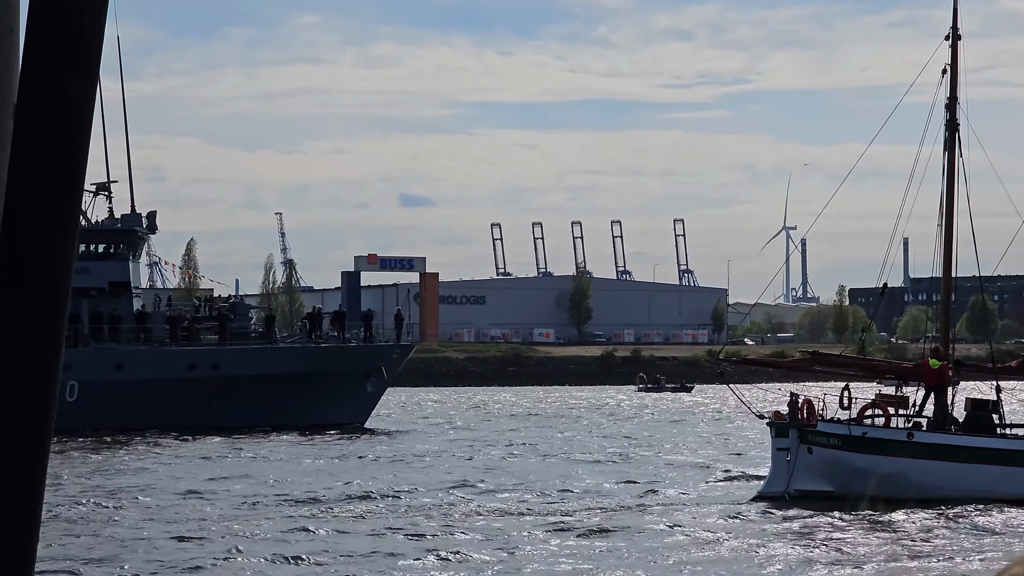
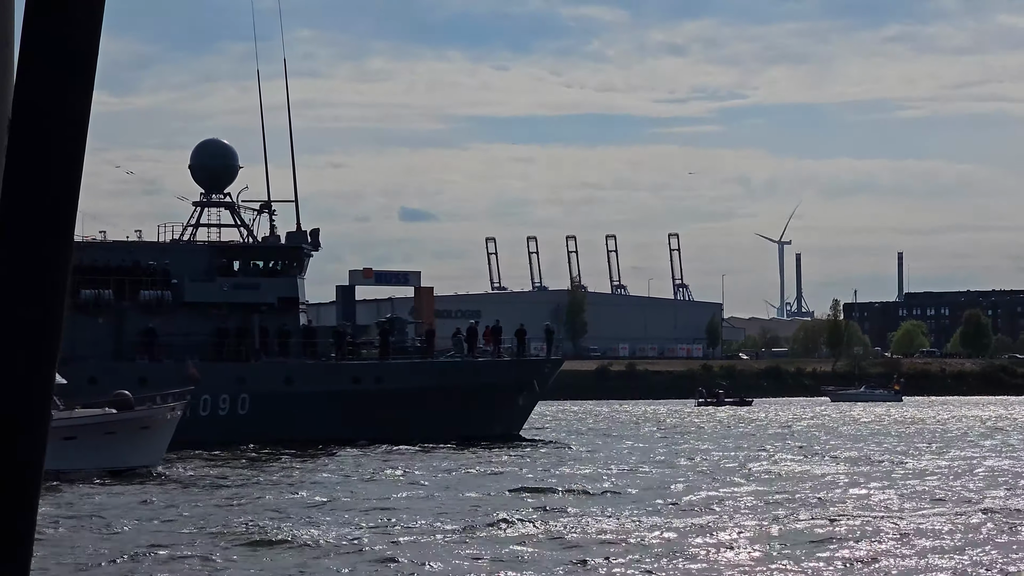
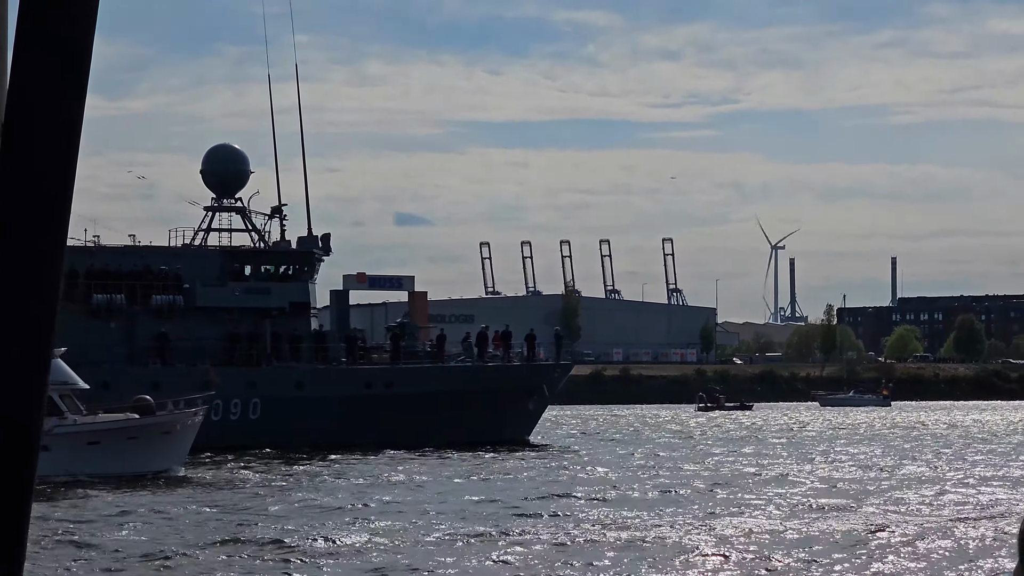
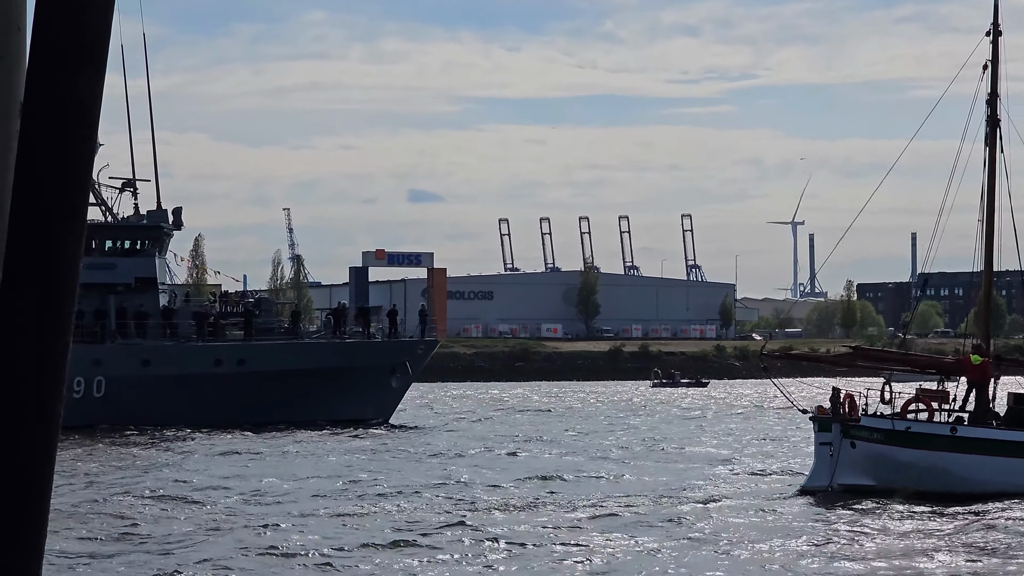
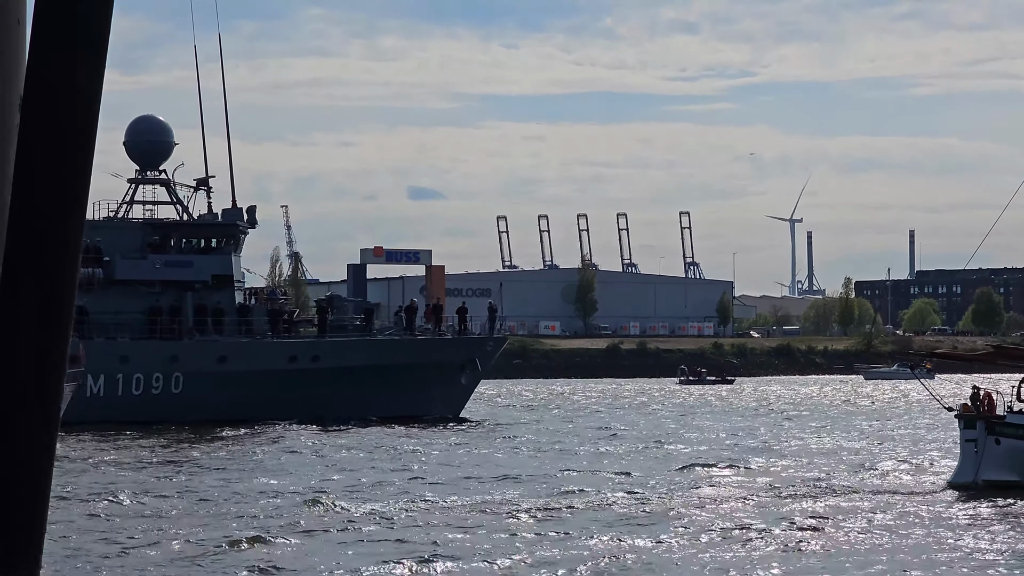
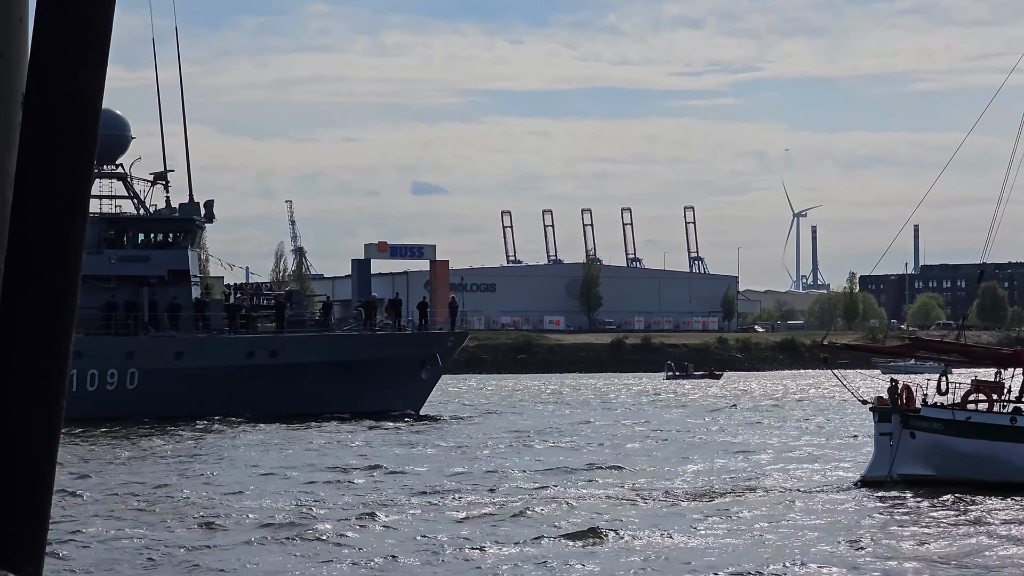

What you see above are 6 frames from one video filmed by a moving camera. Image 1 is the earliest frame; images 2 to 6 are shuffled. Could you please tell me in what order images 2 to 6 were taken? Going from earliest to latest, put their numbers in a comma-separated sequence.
4, 6, 5, 2, 3
